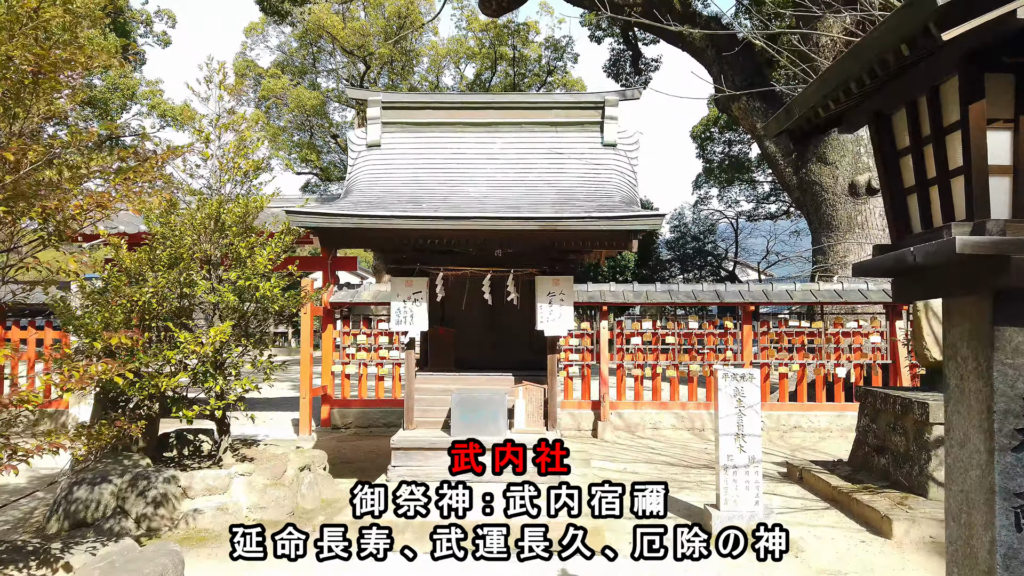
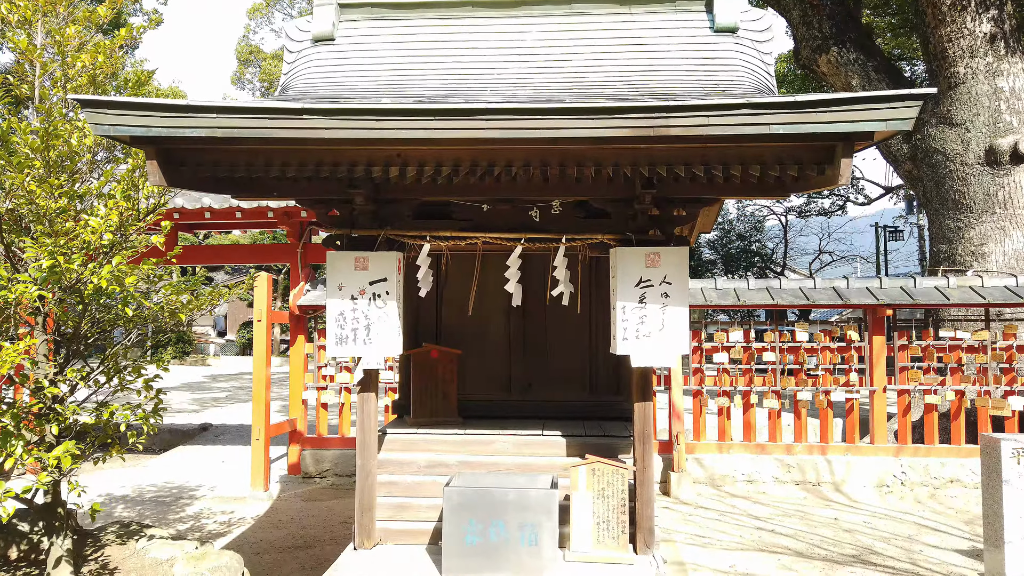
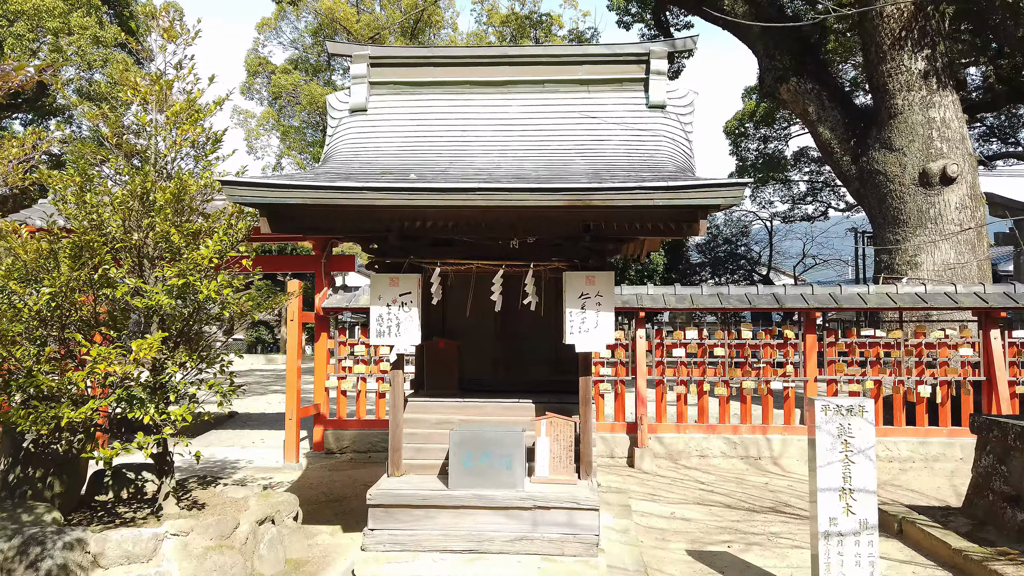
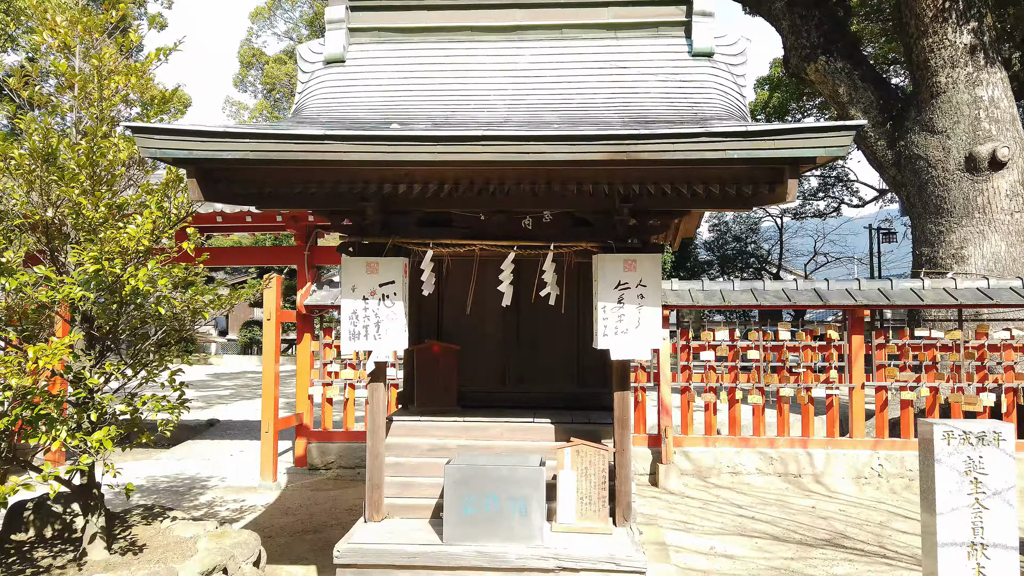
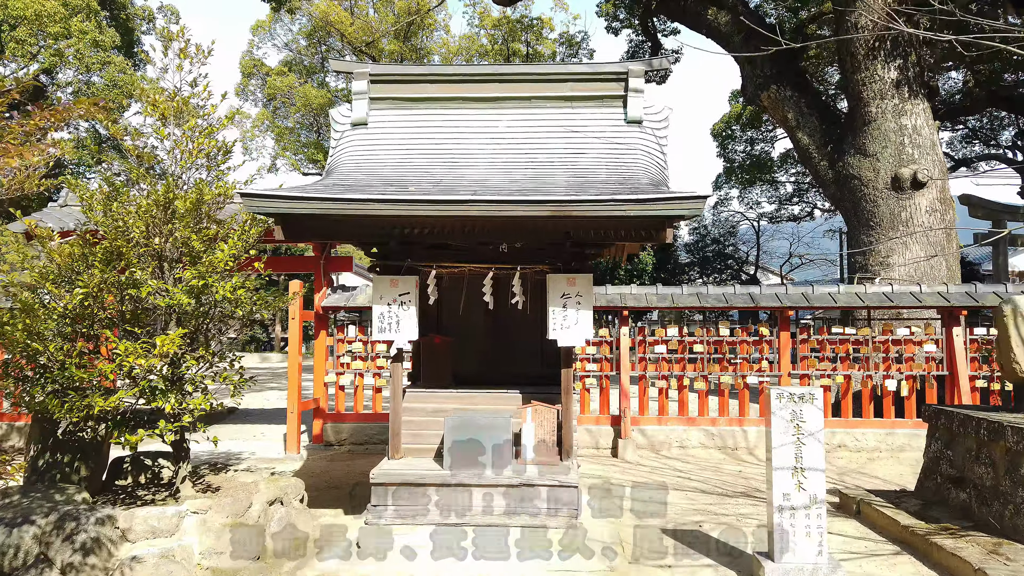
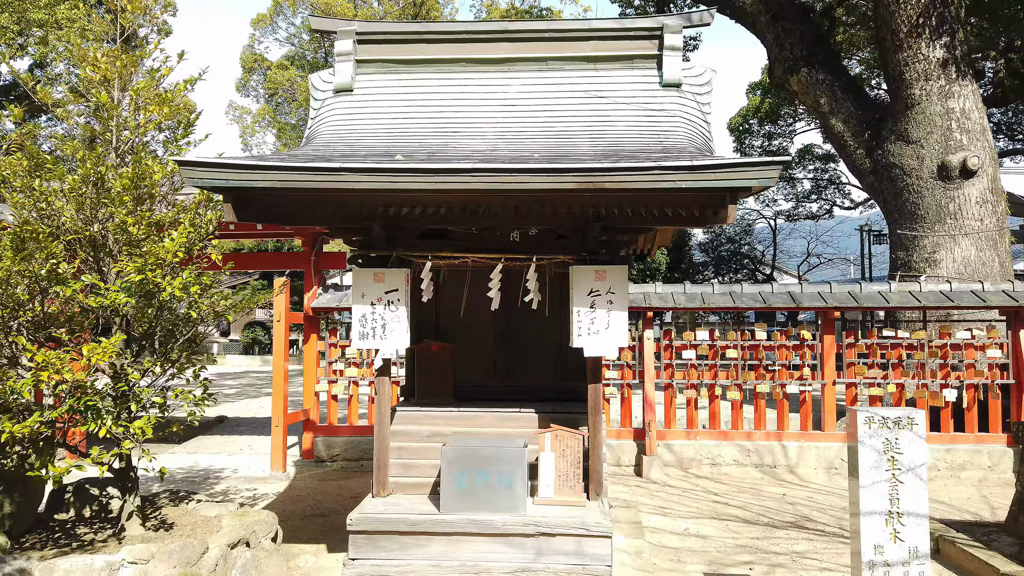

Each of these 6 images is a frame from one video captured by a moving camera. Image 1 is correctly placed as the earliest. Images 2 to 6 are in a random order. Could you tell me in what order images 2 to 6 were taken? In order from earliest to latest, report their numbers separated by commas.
5, 3, 6, 4, 2
